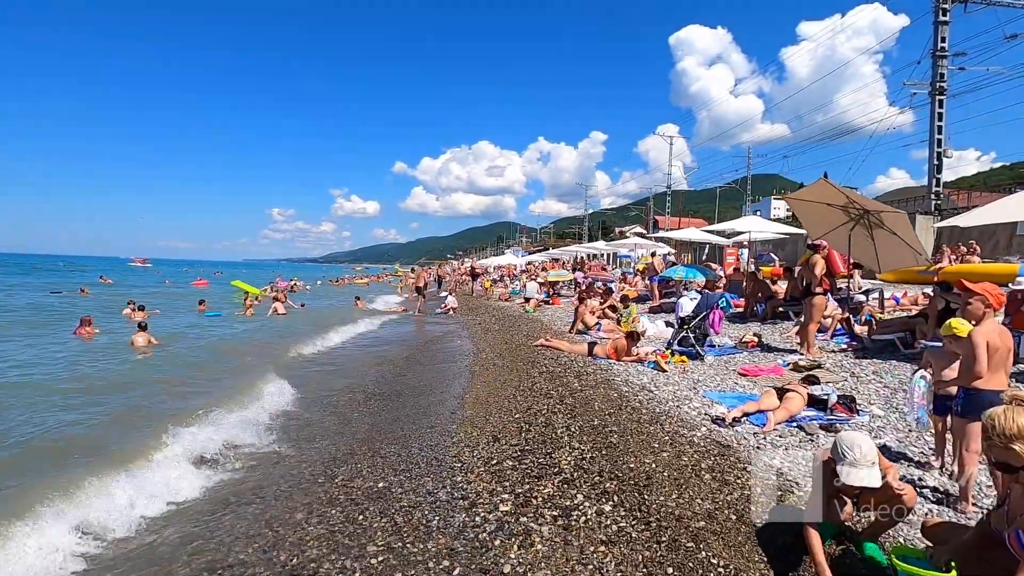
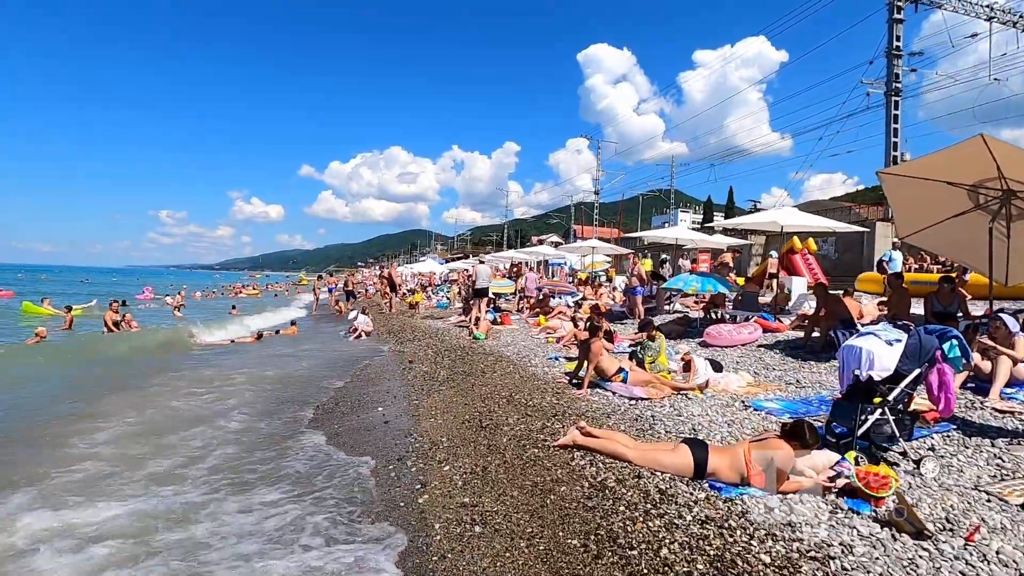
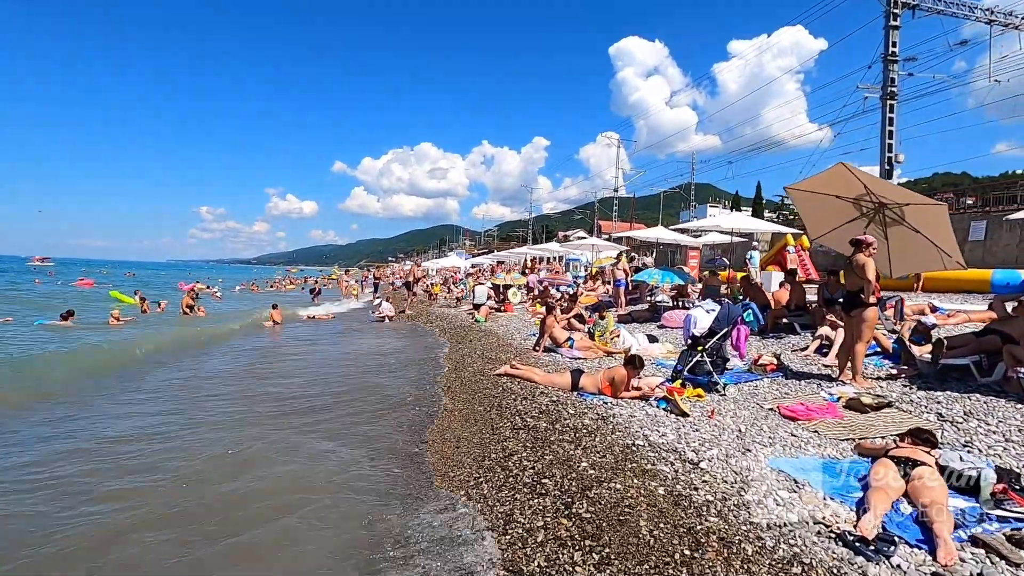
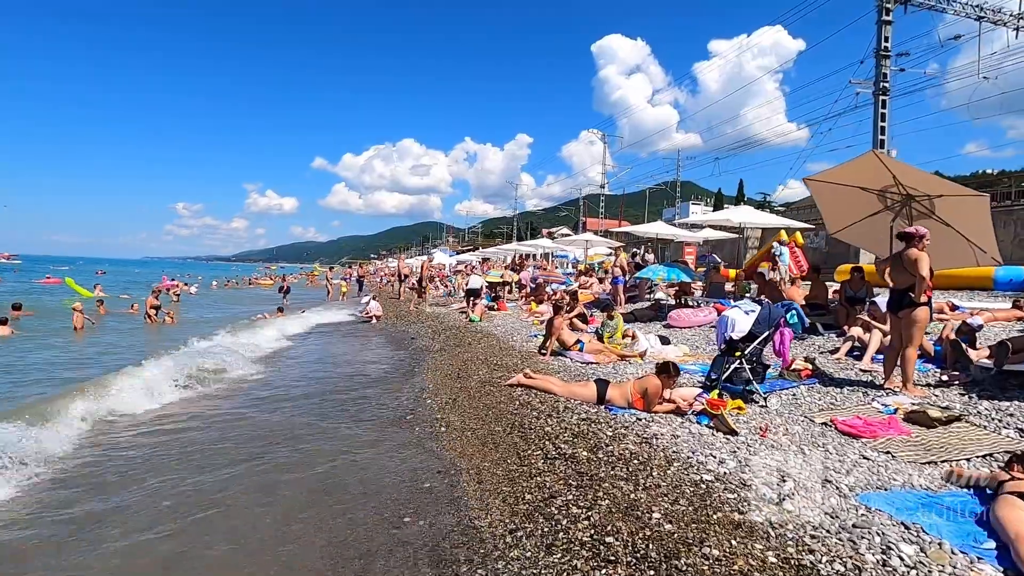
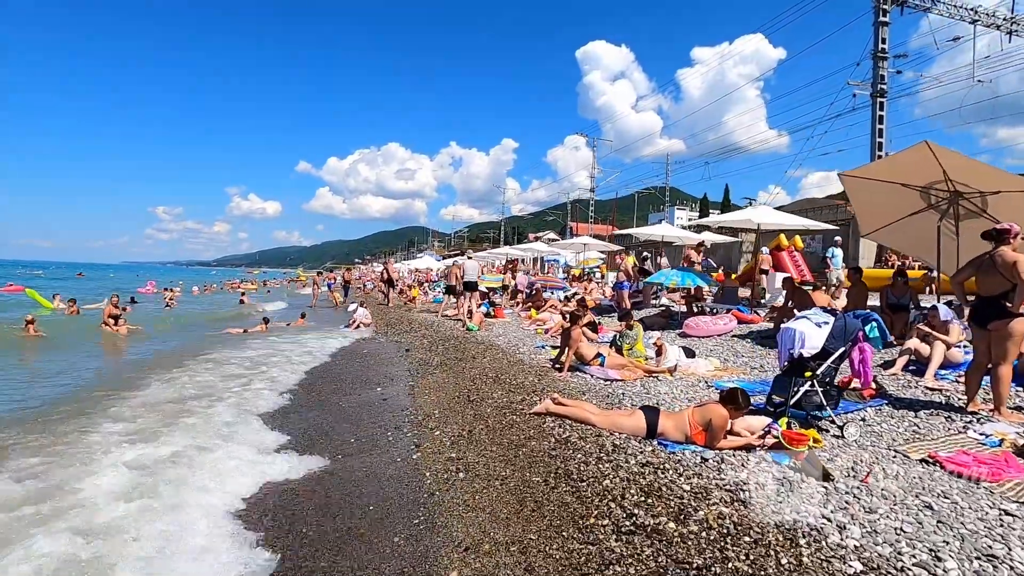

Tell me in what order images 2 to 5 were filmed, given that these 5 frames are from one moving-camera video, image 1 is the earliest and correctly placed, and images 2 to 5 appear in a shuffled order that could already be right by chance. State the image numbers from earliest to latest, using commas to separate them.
3, 4, 5, 2
